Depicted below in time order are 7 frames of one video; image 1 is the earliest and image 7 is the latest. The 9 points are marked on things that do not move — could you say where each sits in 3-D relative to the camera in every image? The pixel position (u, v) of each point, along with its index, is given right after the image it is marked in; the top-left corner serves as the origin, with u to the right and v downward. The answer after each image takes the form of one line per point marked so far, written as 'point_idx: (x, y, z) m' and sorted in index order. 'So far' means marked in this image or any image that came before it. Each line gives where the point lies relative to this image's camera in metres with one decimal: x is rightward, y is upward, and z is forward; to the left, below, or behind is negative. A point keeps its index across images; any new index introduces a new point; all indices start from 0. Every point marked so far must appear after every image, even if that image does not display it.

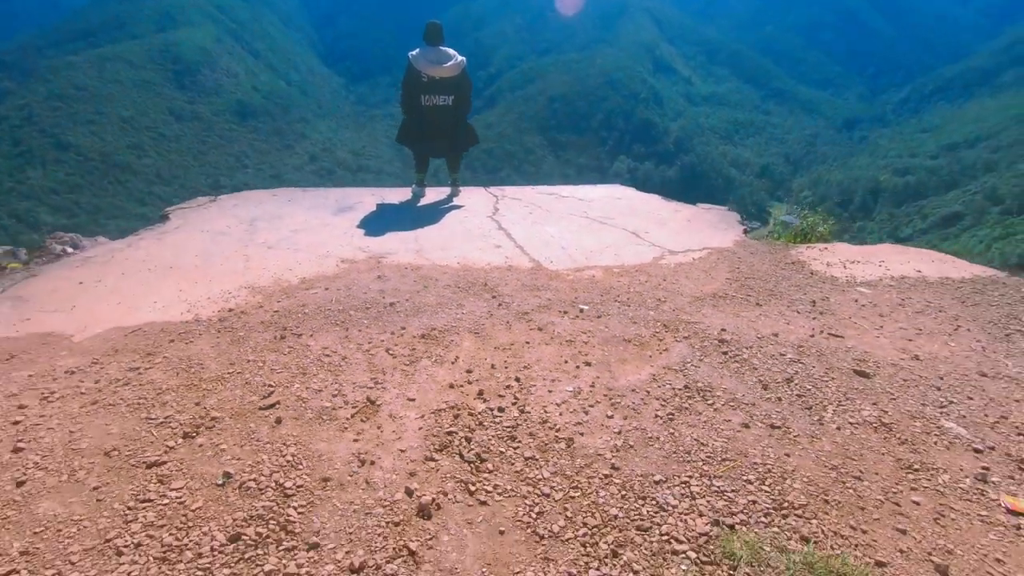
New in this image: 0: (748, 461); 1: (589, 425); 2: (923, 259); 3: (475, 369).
0: (+0.8, -0.6, +1.7) m
1: (+0.3, -0.5, +1.9) m
2: (+3.3, +0.2, +4.3) m
3: (-0.2, -0.3, +2.3) m
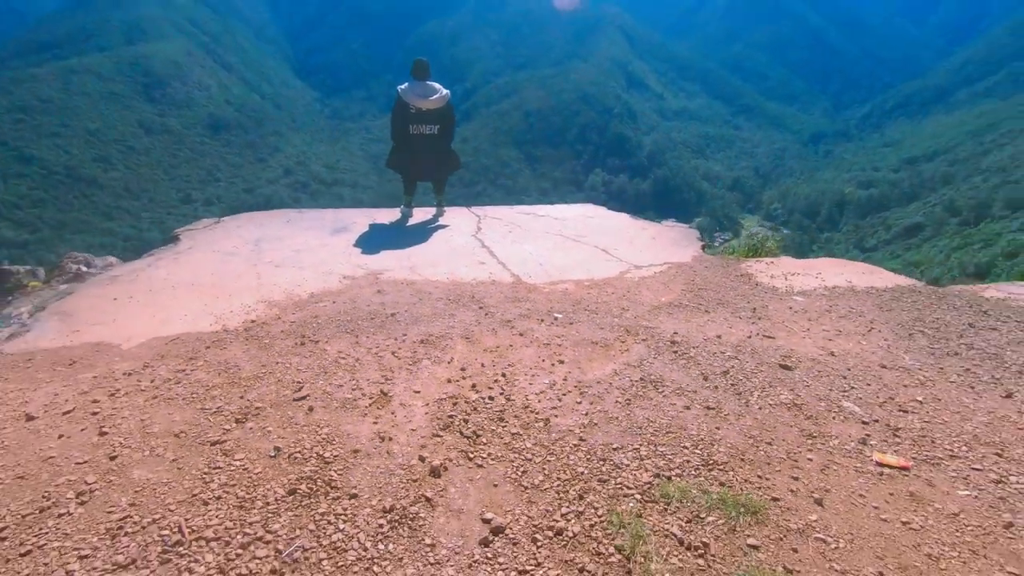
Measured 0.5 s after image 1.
0: (+0.7, -0.6, +2.2) m
1: (+0.2, -0.5, +2.4) m
2: (+3.2, +0.2, +4.9) m
3: (-0.2, -0.4, +2.7) m
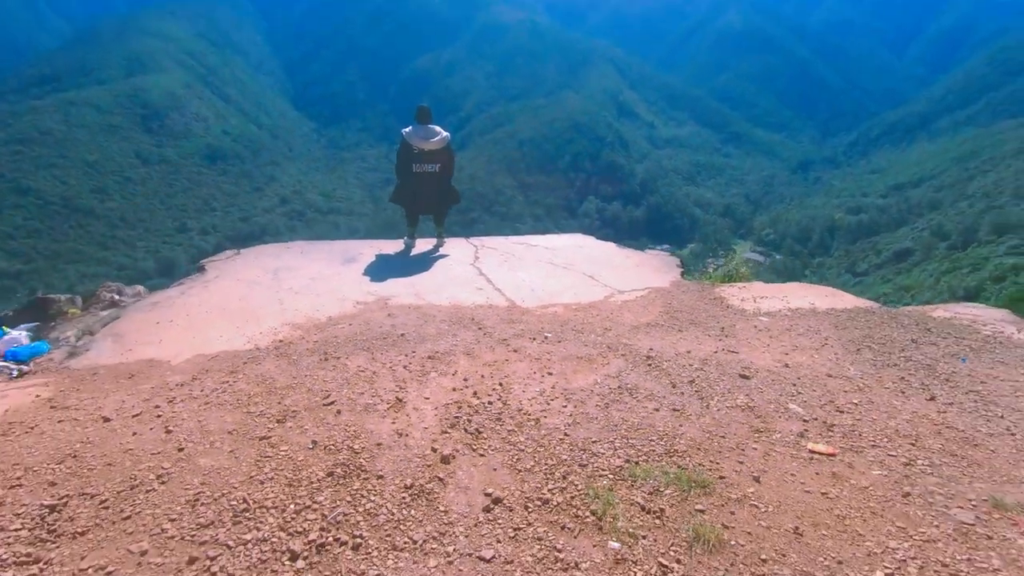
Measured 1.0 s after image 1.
0: (+0.7, -0.7, +2.7) m
1: (+0.2, -0.6, +2.8) m
2: (+3.1, -0.1, +5.4) m
3: (-0.2, -0.5, +3.2) m
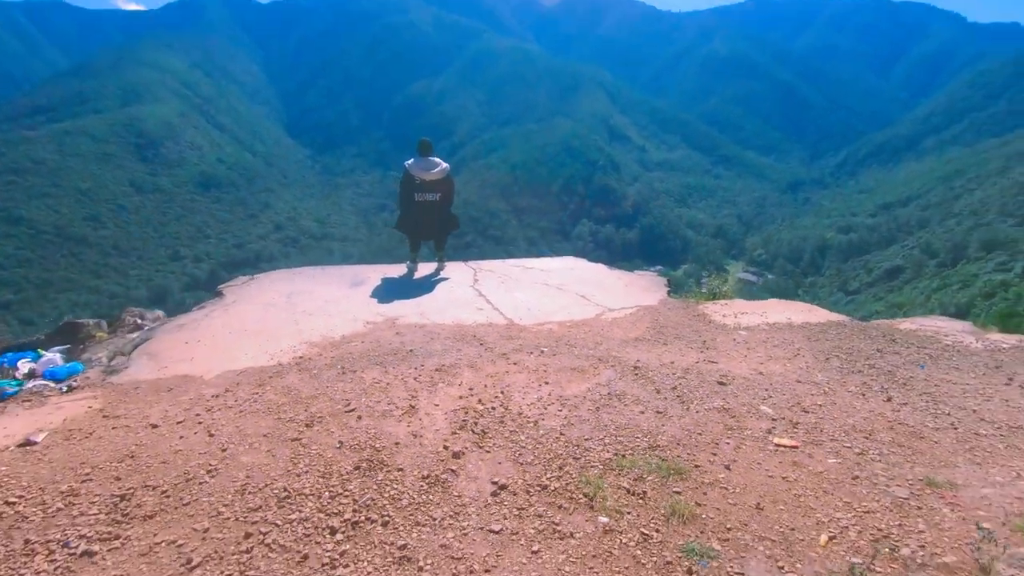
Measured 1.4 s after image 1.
0: (+0.7, -0.8, +3.0) m
1: (+0.2, -0.7, +3.2) m
2: (+3.1, -0.2, +5.8) m
3: (-0.2, -0.6, +3.5) m
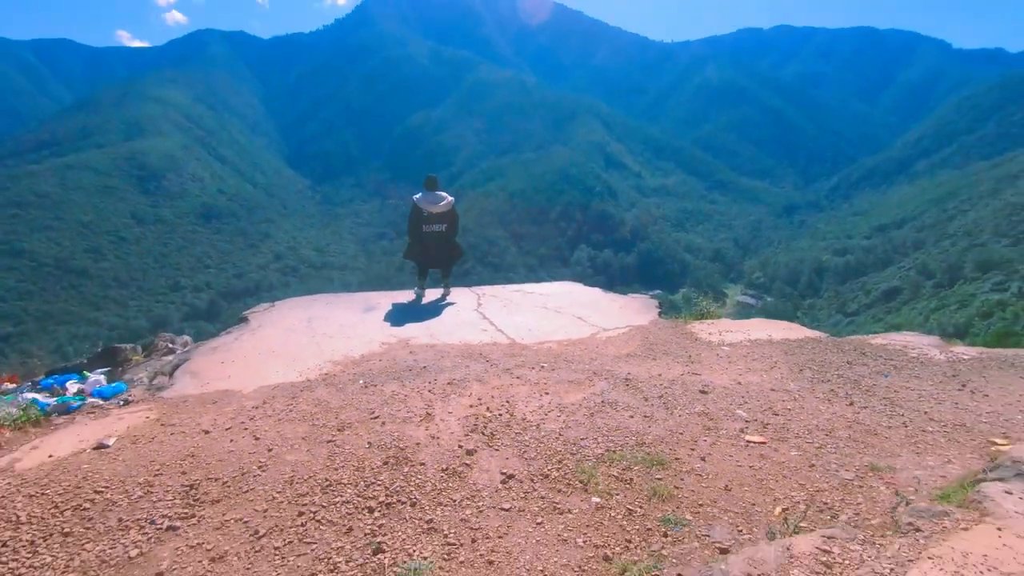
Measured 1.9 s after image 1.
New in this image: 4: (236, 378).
0: (+0.7, -0.9, +3.5) m
1: (+0.2, -0.9, +3.6) m
2: (+3.1, -0.5, +6.3) m
3: (-0.2, -0.8, +4.0) m
4: (-2.2, -0.7, +4.2) m
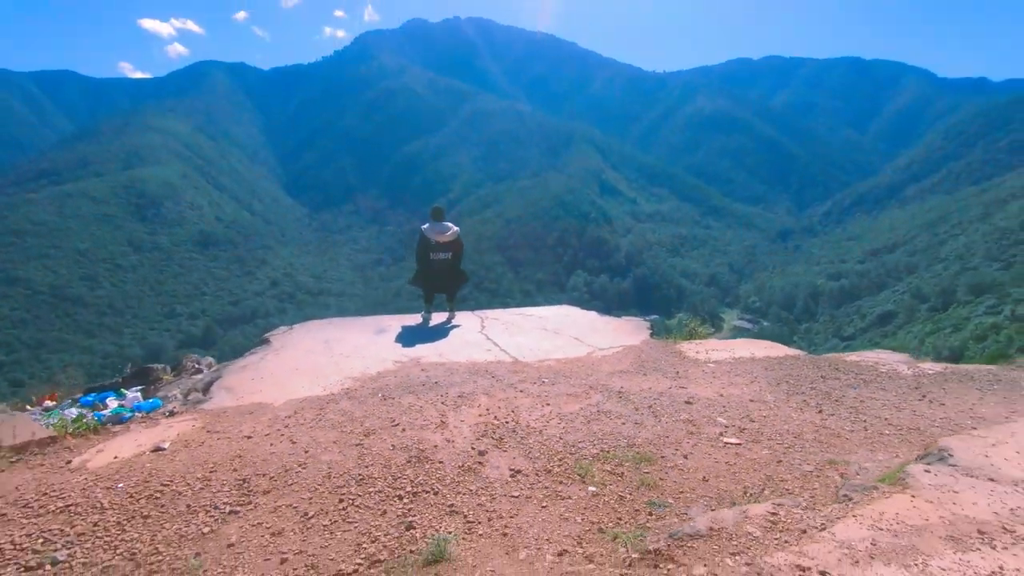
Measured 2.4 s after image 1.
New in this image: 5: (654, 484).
0: (+0.8, -1.0, +3.9) m
1: (+0.3, -1.0, +4.1) m
2: (+3.1, -0.7, +6.8) m
3: (-0.2, -1.0, +4.4) m
4: (-2.1, -0.9, +4.7) m
5: (+0.8, -1.1, +3.1) m
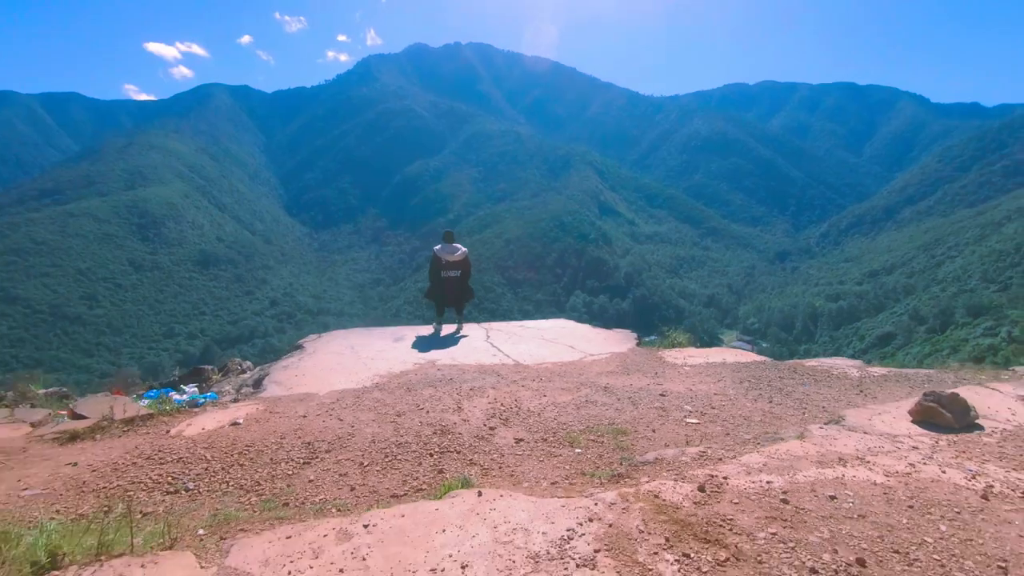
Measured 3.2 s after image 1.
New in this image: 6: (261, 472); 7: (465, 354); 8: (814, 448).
0: (+0.8, -1.1, +4.8) m
1: (+0.3, -1.1, +5.0) m
2: (+3.2, -0.9, +7.7) m
3: (-0.1, -1.1, +5.3) m
4: (-2.1, -1.0, +5.6) m
5: (+0.9, -1.2, +4.0) m
6: (-1.7, -1.2, +3.6) m
7: (-0.6, -0.9, +7.1) m
8: (+1.7, -0.9, +3.1) m
